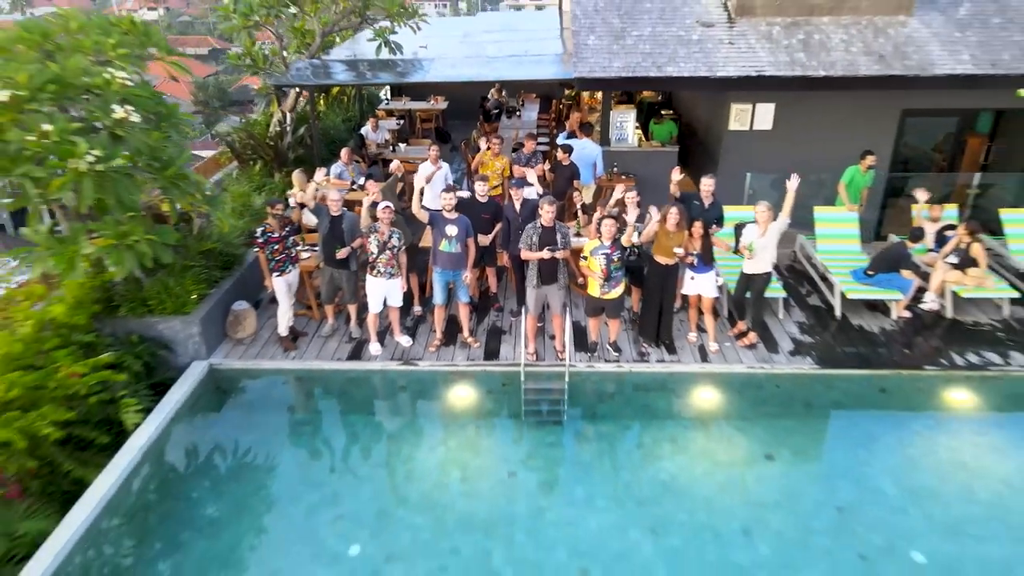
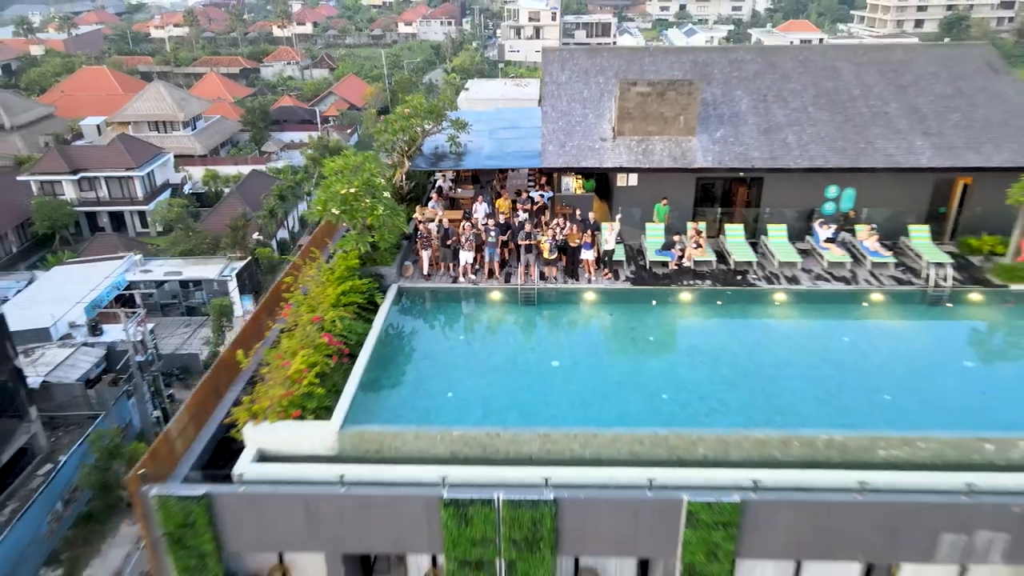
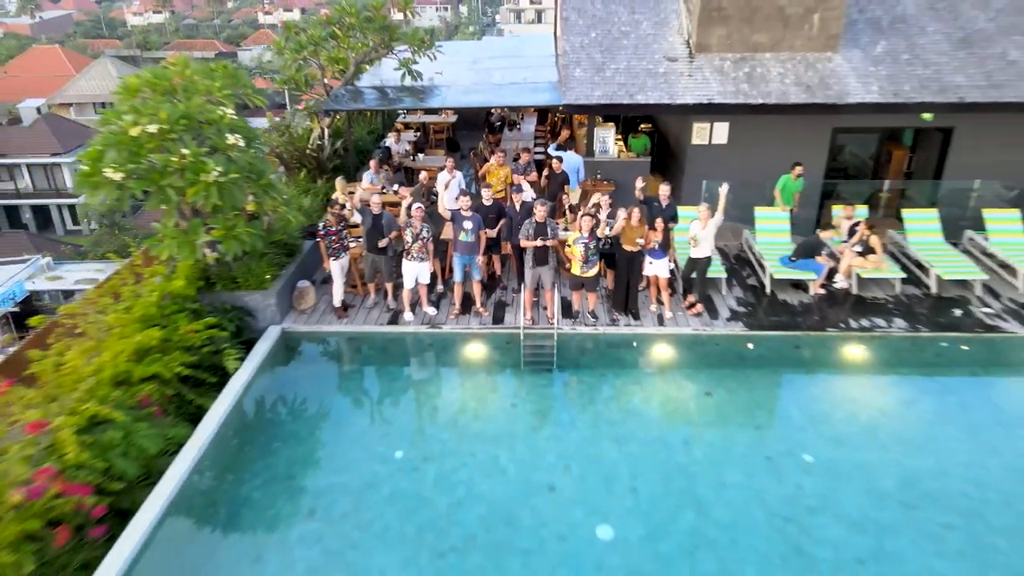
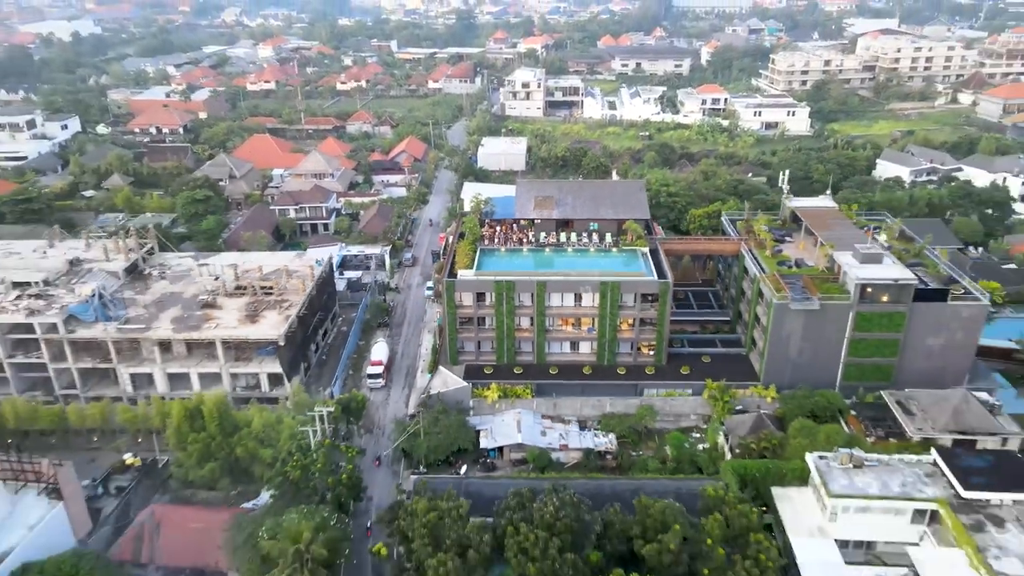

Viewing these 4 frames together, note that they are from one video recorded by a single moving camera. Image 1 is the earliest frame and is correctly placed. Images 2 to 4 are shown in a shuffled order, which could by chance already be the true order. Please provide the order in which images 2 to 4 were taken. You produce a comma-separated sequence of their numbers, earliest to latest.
3, 2, 4
